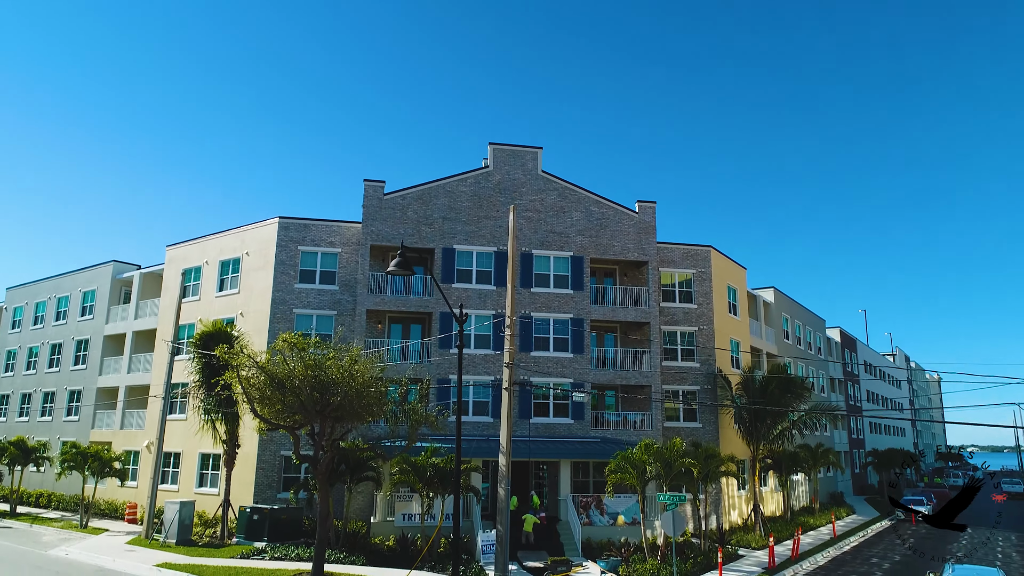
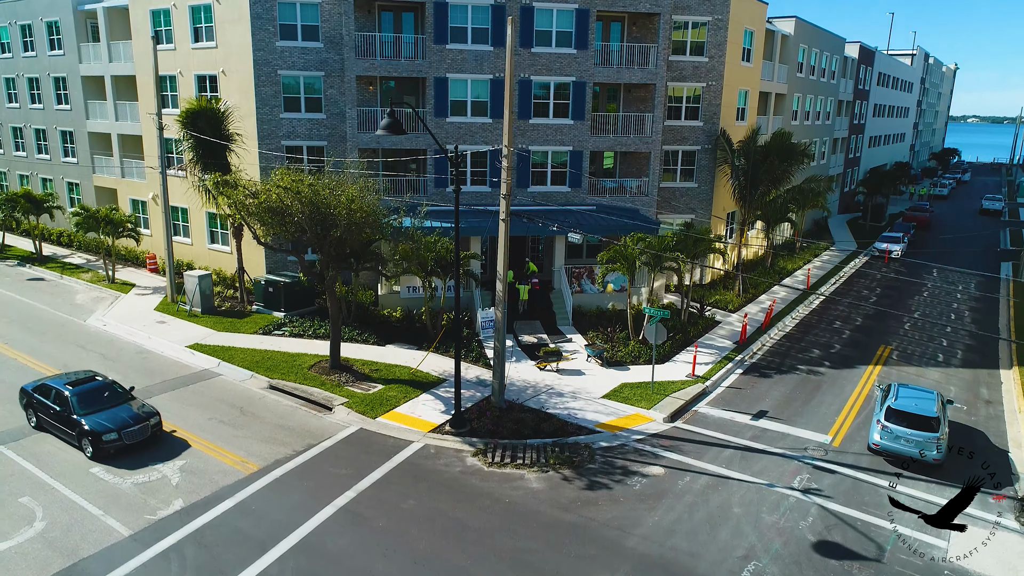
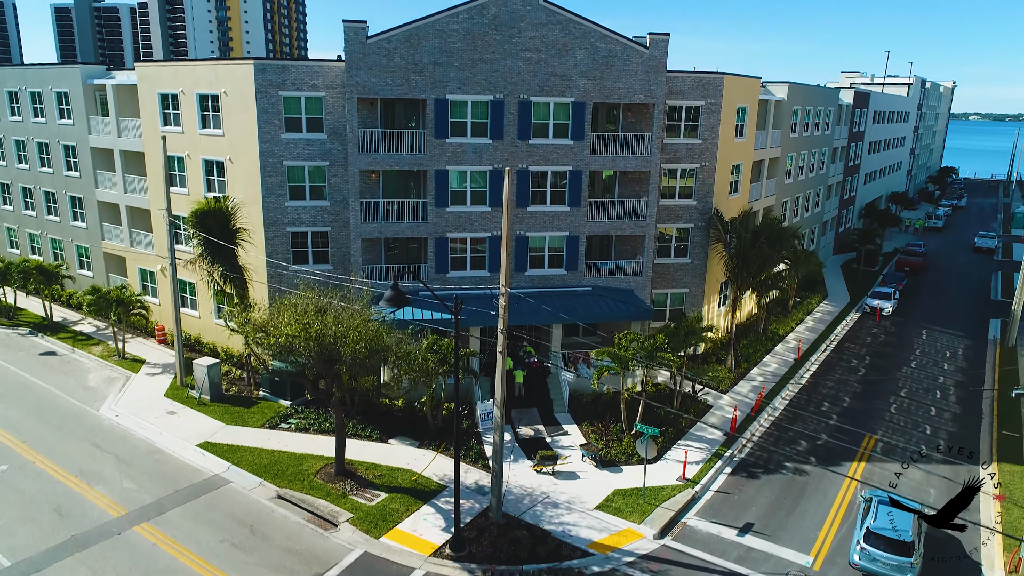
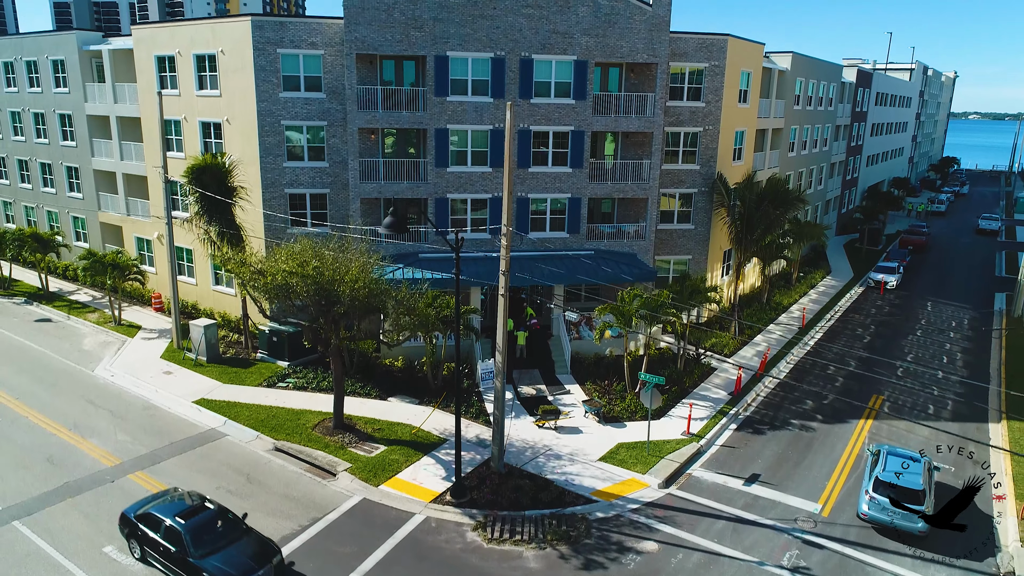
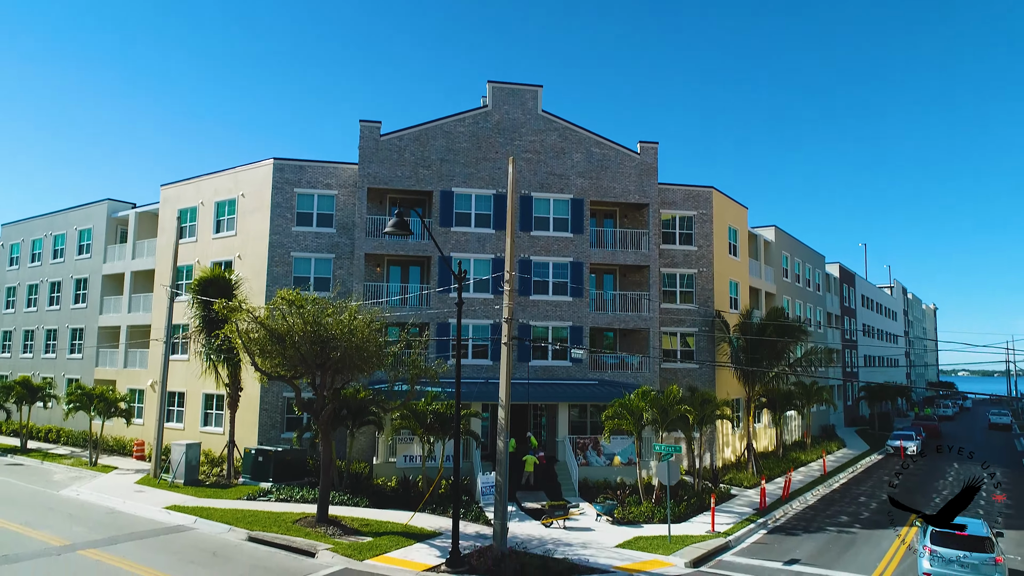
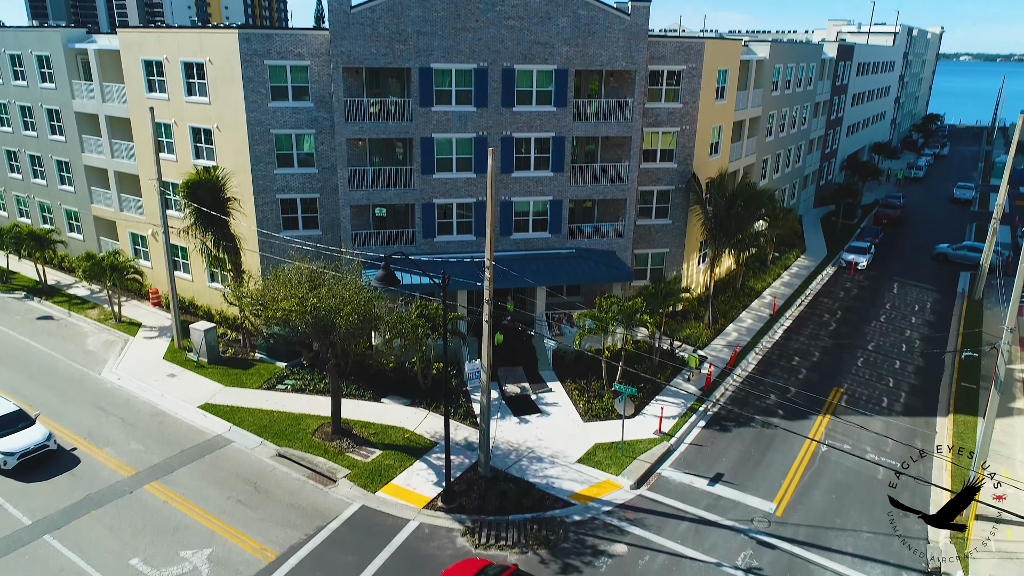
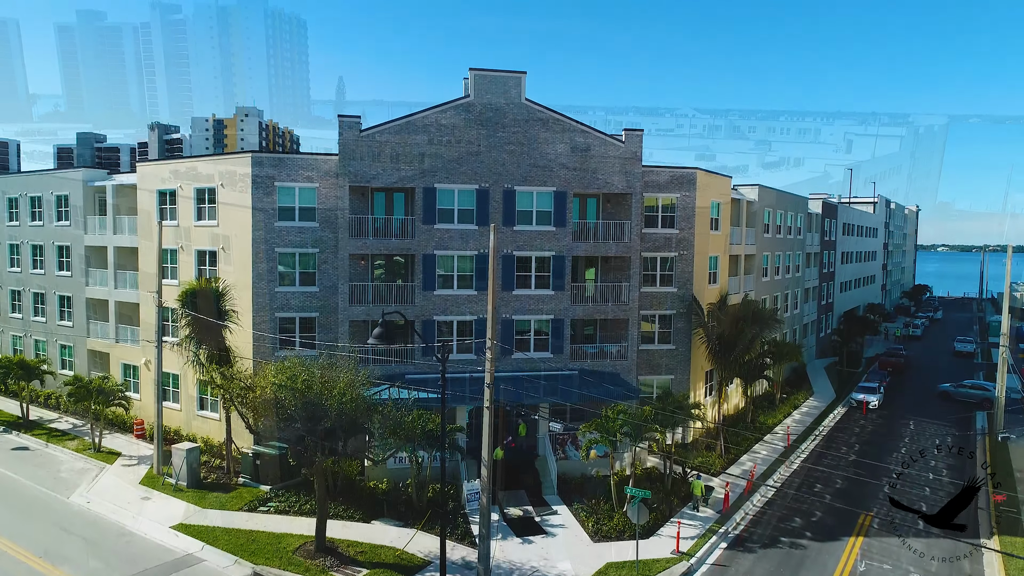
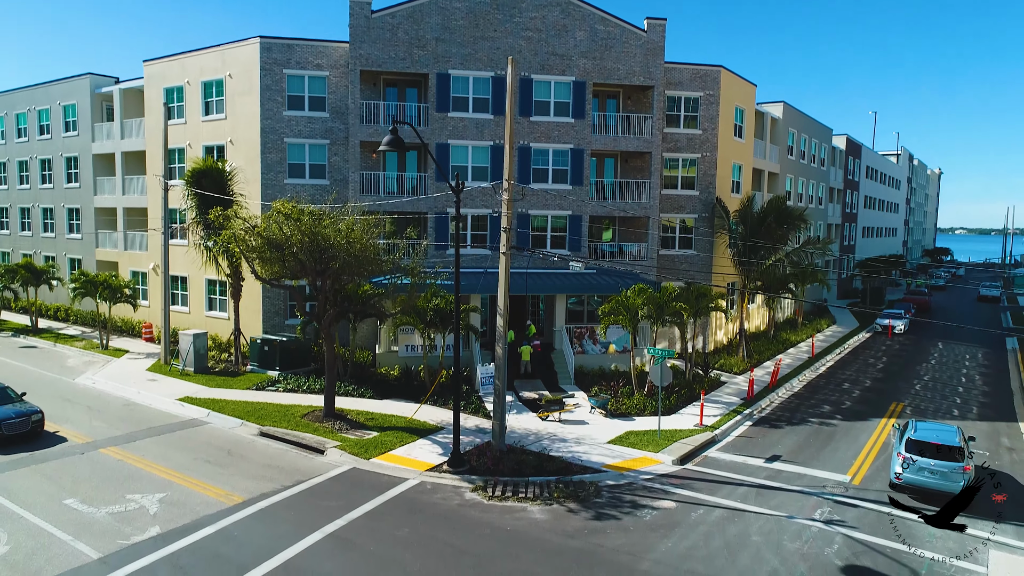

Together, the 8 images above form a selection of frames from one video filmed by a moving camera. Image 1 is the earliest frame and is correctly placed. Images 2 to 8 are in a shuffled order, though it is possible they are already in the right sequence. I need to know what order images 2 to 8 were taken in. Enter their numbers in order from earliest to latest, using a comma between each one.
5, 8, 2, 4, 3, 7, 6
